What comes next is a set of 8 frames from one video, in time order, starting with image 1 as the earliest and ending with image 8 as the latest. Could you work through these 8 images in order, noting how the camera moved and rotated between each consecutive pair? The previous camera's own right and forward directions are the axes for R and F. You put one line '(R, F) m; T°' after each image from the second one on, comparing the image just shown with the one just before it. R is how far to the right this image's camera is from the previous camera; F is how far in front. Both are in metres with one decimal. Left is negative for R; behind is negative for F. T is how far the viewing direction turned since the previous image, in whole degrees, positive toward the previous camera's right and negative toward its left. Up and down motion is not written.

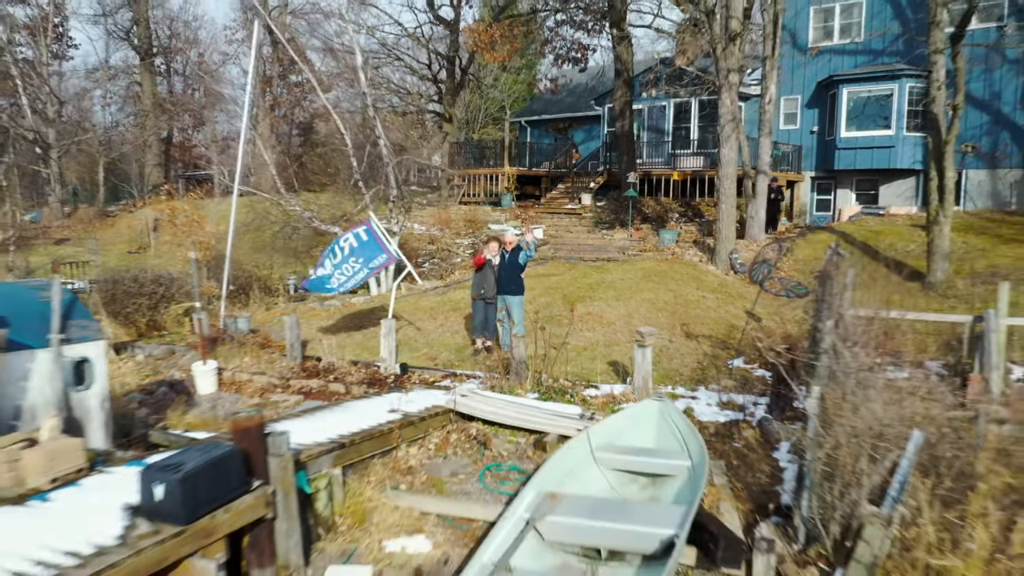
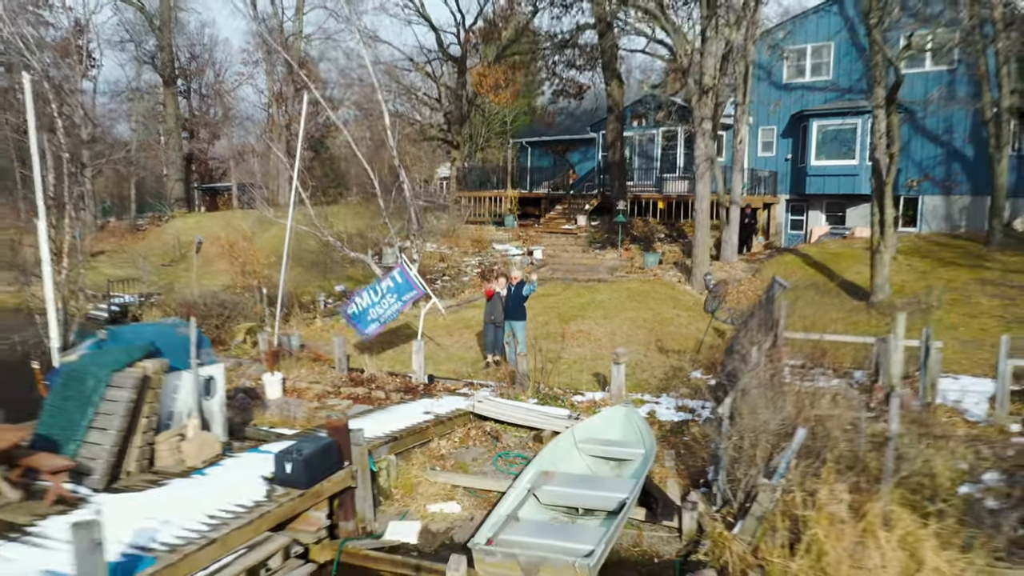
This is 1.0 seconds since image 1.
(-0.1, -2.1) m; 0°
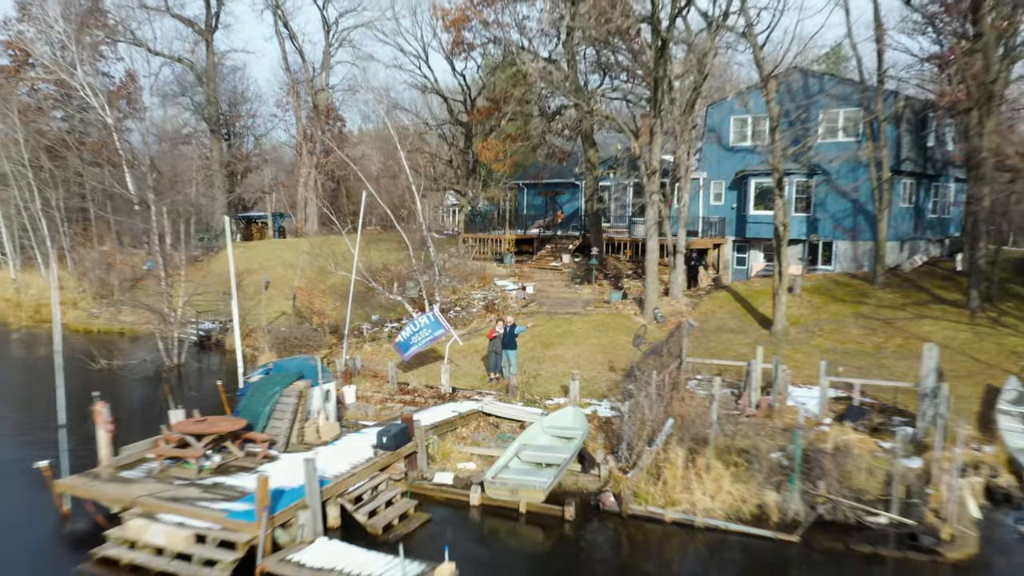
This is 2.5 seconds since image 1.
(+0.2, -5.1) m; 0°
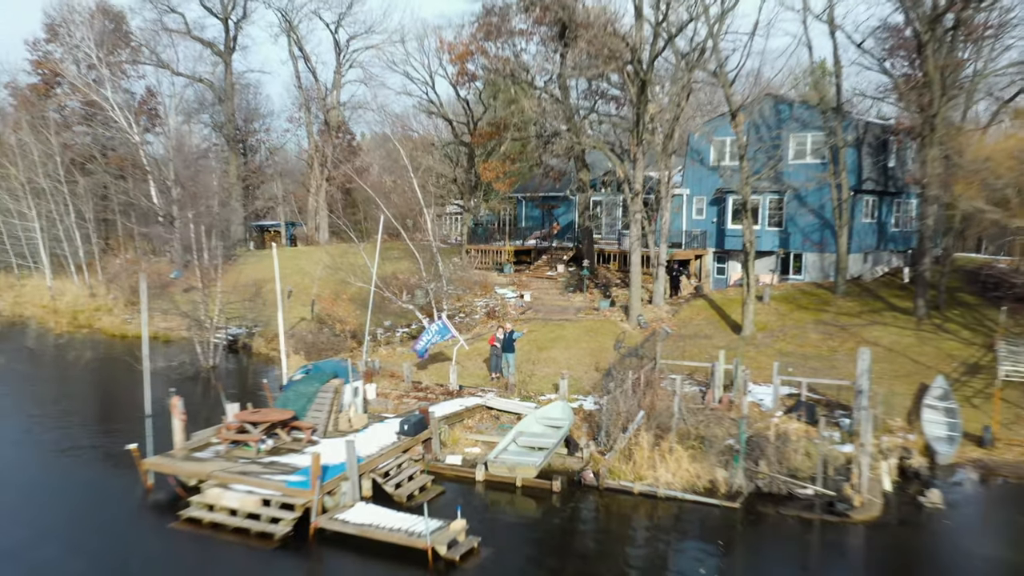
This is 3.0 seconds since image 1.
(0.0, -2.5) m; 0°
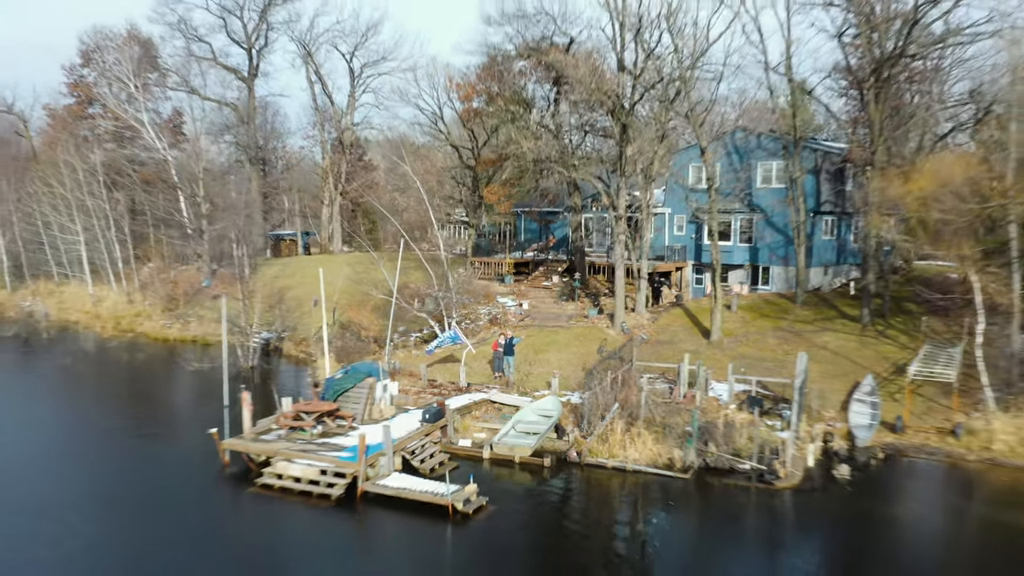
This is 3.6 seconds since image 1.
(0.0, -3.4) m; 0°
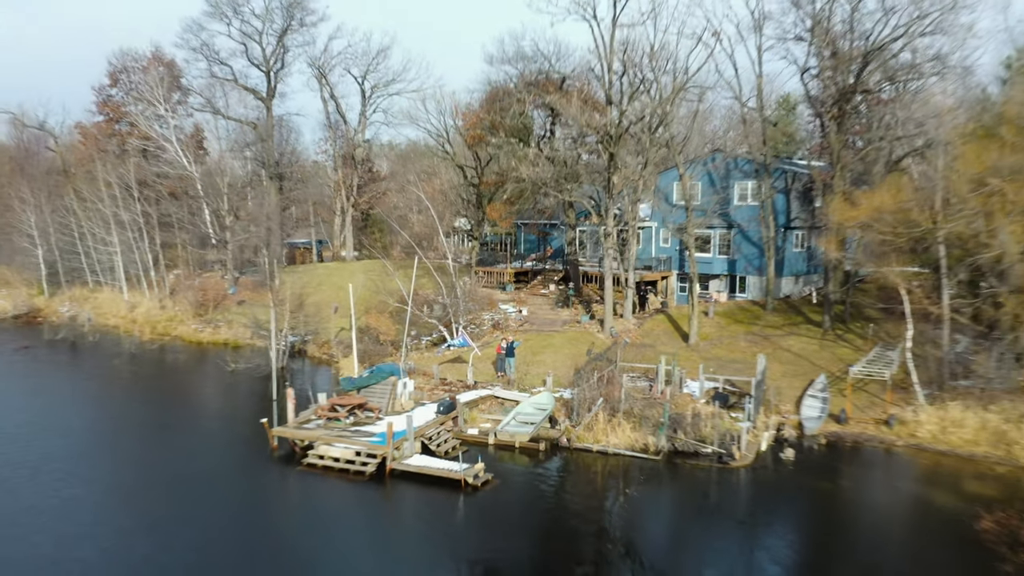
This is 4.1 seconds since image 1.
(0.0, -3.2) m; 0°
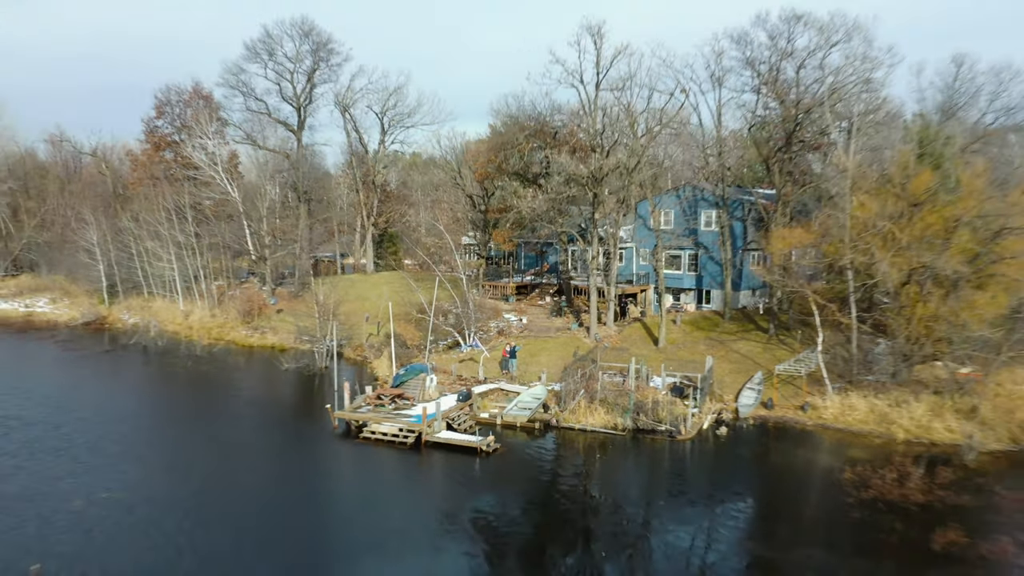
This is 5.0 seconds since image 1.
(-0.1, -6.4) m; 0°
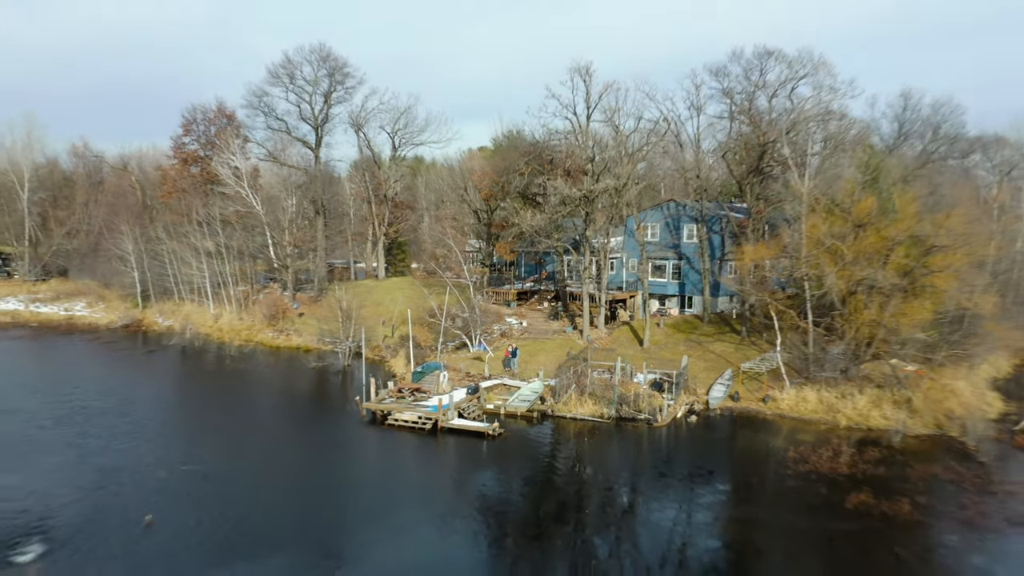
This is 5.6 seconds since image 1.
(-0.1, -4.5) m; 0°
